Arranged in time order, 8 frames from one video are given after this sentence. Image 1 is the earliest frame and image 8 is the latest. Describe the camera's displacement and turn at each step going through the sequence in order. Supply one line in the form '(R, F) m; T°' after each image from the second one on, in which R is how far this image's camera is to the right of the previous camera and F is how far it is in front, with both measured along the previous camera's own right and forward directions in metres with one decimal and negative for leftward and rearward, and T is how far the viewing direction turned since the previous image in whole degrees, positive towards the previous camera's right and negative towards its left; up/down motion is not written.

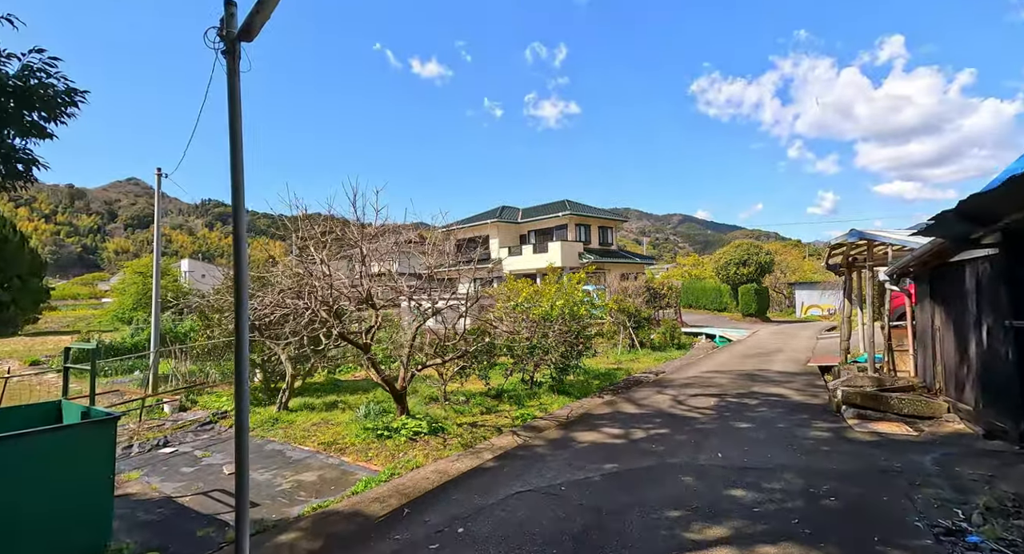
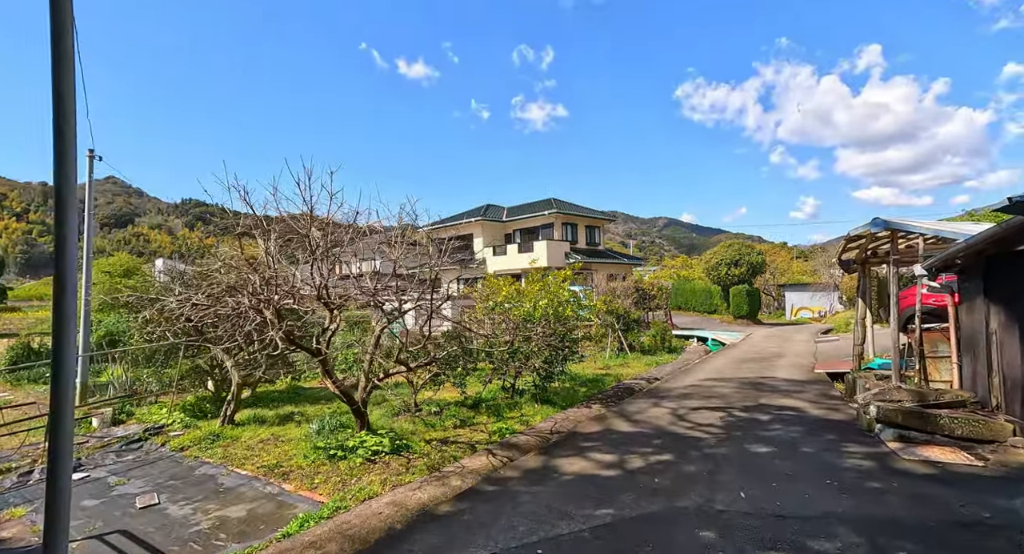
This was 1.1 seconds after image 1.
(+0.1, +1.0) m; +1°
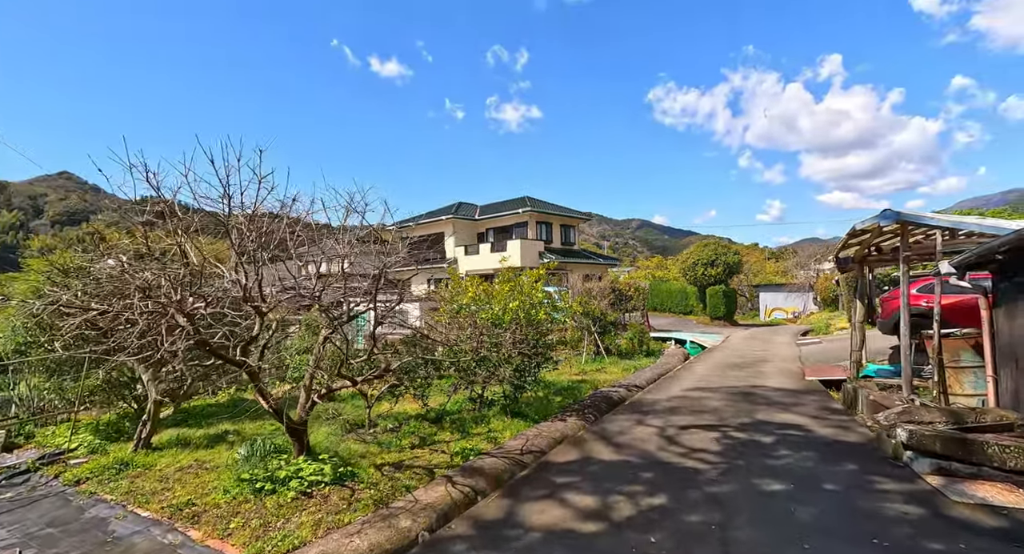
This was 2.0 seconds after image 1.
(+0.1, +0.9) m; +3°
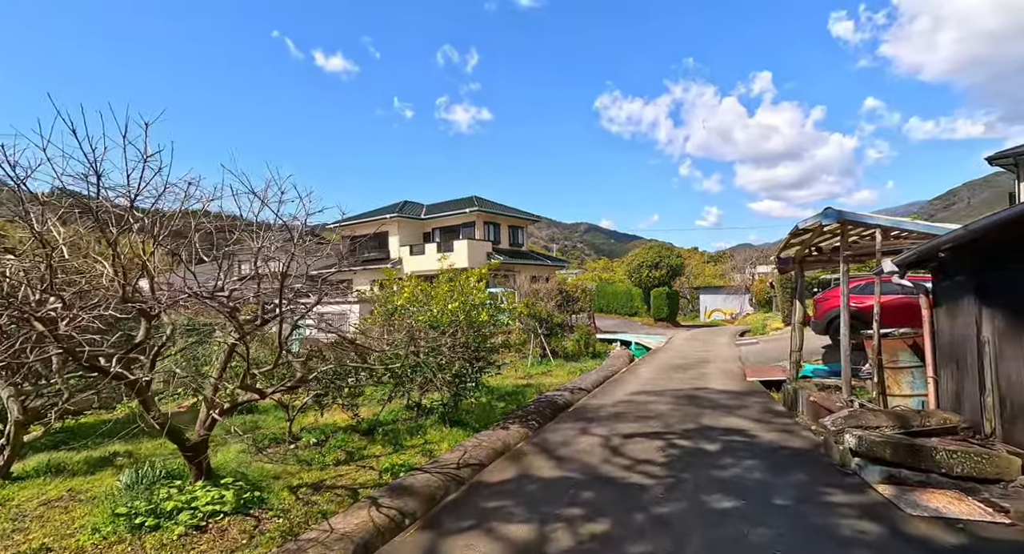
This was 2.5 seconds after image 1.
(+0.1, +0.4) m; +5°
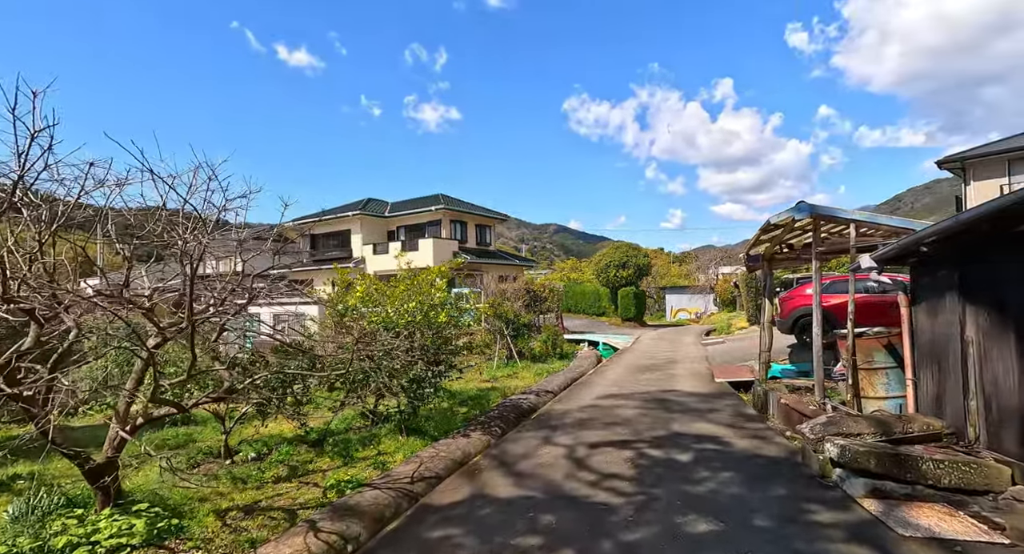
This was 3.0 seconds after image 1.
(+0.1, +0.4) m; +3°
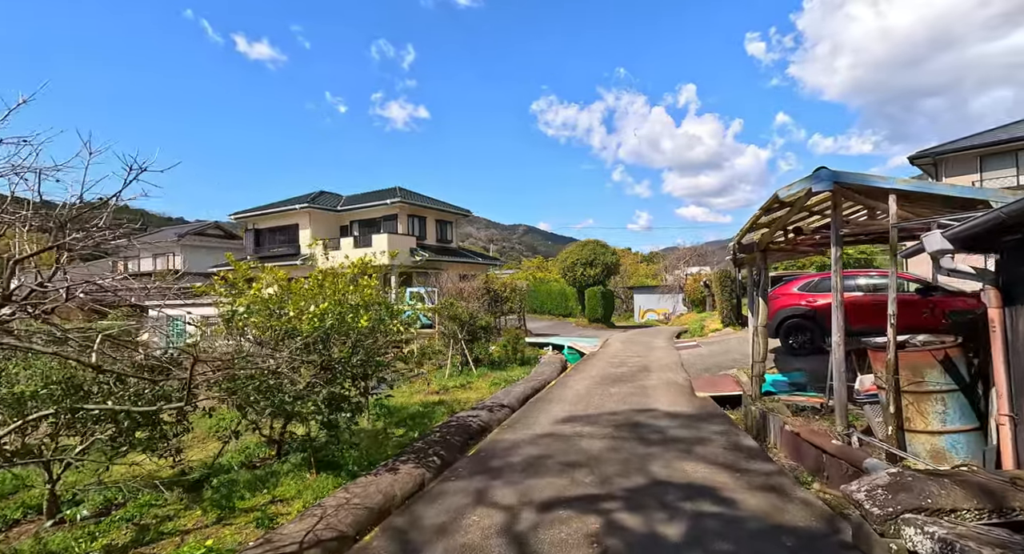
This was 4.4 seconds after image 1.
(+0.3, +1.4) m; +3°
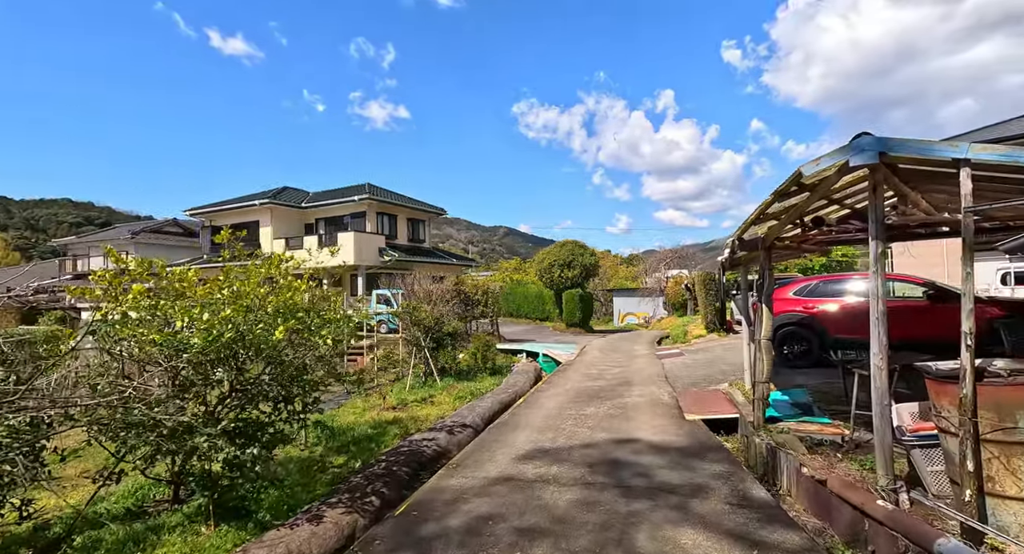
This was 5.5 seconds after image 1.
(+0.2, +1.1) m; +2°
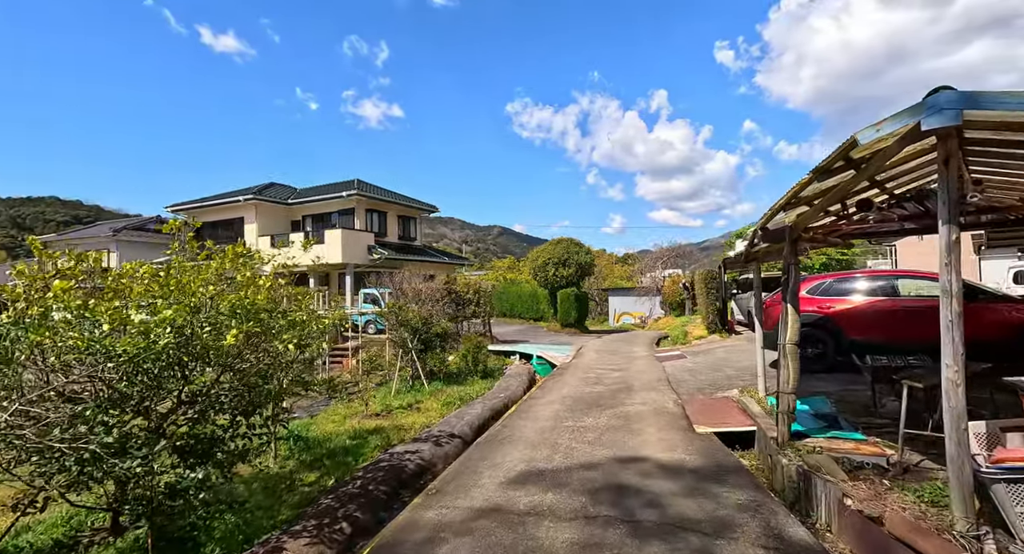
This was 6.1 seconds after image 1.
(0.0, +0.6) m; +1°
